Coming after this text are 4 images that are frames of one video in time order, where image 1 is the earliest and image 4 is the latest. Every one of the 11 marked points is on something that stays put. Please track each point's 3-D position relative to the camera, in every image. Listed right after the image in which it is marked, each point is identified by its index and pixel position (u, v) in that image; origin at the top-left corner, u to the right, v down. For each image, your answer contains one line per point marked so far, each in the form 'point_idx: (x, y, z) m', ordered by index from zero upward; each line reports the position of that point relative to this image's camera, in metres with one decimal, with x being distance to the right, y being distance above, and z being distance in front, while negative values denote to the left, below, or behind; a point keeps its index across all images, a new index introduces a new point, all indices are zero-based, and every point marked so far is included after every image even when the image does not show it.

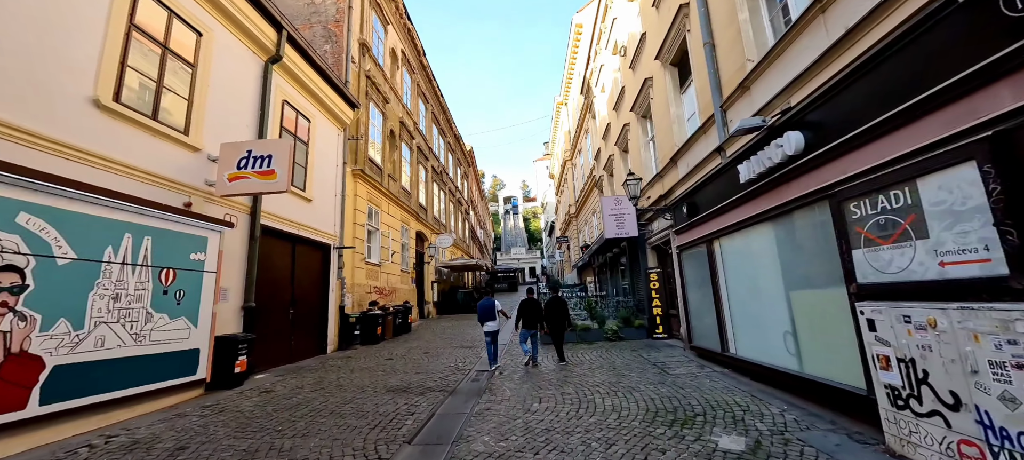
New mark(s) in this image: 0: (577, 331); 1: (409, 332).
0: (+1.7, -2.6, +10.1) m
1: (-3.6, -3.6, +13.8) m
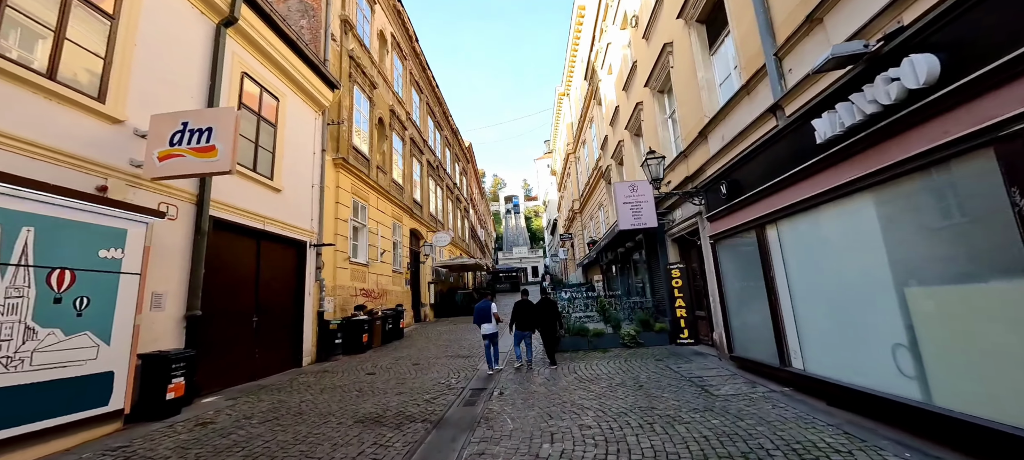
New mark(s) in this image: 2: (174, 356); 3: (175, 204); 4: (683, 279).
0: (+1.8, -2.4, +8.8) m
1: (-3.5, -3.4, +12.5) m
2: (-4.5, -1.7, +5.3) m
3: (-5.1, +0.4, +5.9) m
4: (+3.7, -1.1, +8.5) m
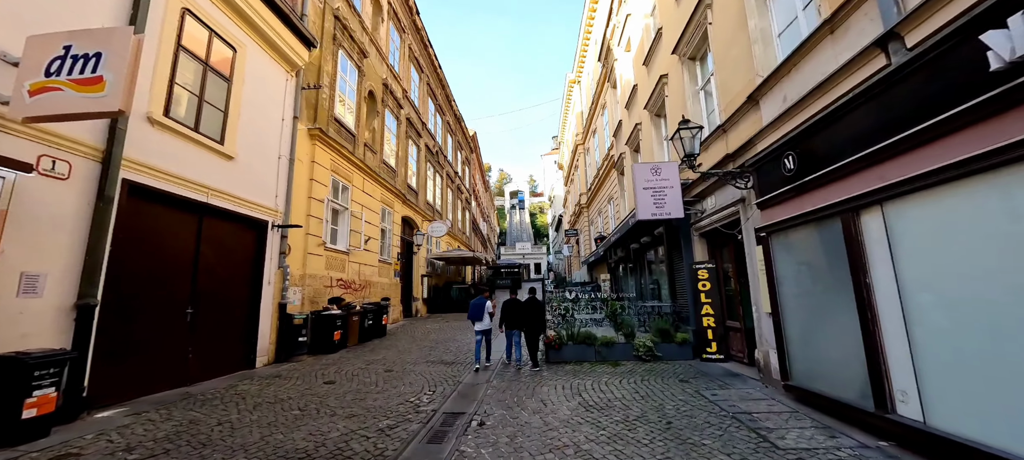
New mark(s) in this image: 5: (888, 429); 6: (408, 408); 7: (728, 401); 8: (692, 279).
0: (+1.6, -2.2, +7.4) m
1: (-3.6, -3.0, +11.1) m
2: (-4.7, -1.3, +3.9) m
3: (-5.2, +0.8, +4.6) m
4: (+3.6, -0.9, +7.0) m
5: (+3.2, -1.7, +3.4) m
6: (-1.3, -2.3, +5.0) m
7: (+2.6, -2.1, +4.8) m
8: (+3.5, -0.9, +7.7) m
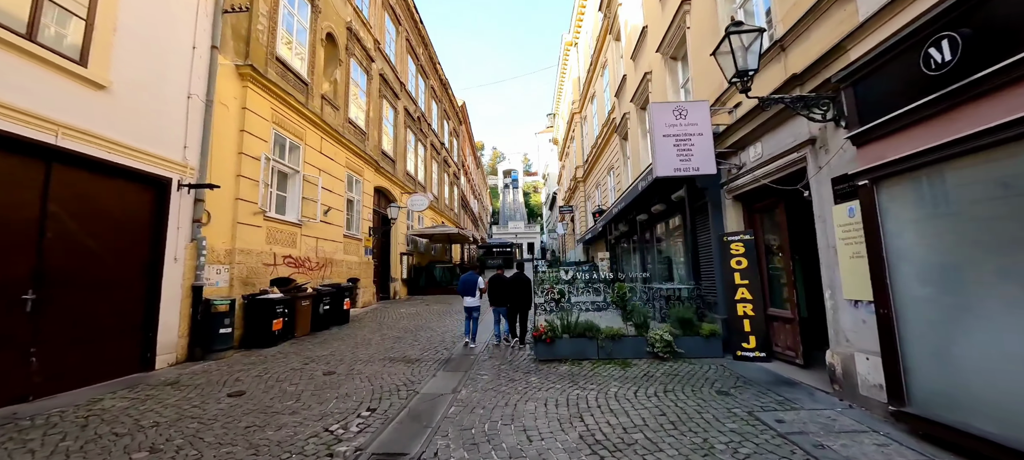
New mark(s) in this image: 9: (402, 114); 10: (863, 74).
0: (+1.3, -1.6, +5.7) m
1: (-4.0, -2.2, +9.4) m
2: (-4.9, -0.9, +2.1) m
3: (-5.4, +1.3, +2.7) m
4: (+3.3, -0.4, +5.3) m
5: (+2.9, -1.3, +1.7) m
6: (-1.6, -1.8, +3.3) m
7: (+2.4, -1.6, +3.2) m
8: (+3.2, -0.4, +6.0) m
9: (-4.8, +5.0, +17.1) m
10: (+3.1, +1.3, +3.4) m
